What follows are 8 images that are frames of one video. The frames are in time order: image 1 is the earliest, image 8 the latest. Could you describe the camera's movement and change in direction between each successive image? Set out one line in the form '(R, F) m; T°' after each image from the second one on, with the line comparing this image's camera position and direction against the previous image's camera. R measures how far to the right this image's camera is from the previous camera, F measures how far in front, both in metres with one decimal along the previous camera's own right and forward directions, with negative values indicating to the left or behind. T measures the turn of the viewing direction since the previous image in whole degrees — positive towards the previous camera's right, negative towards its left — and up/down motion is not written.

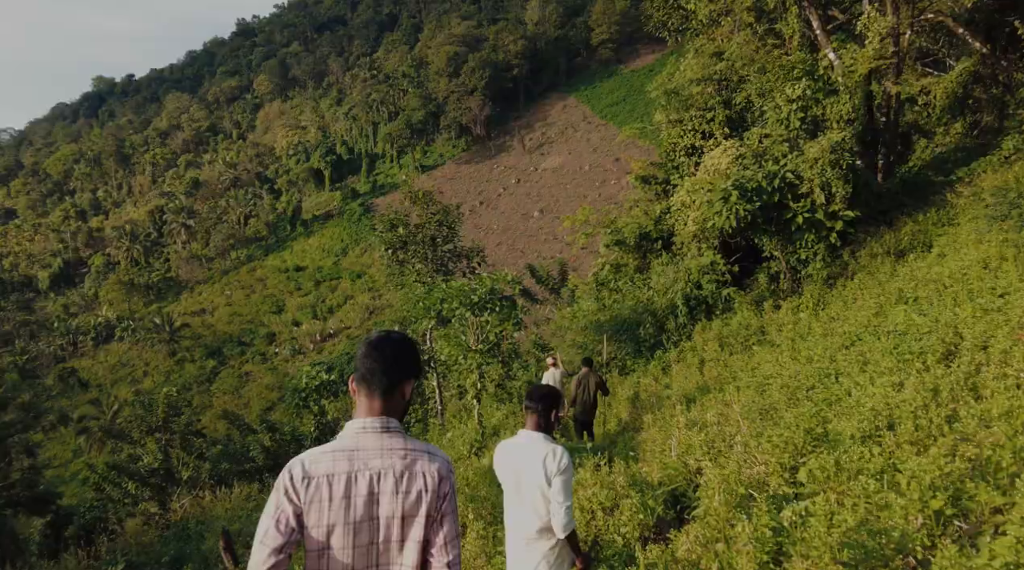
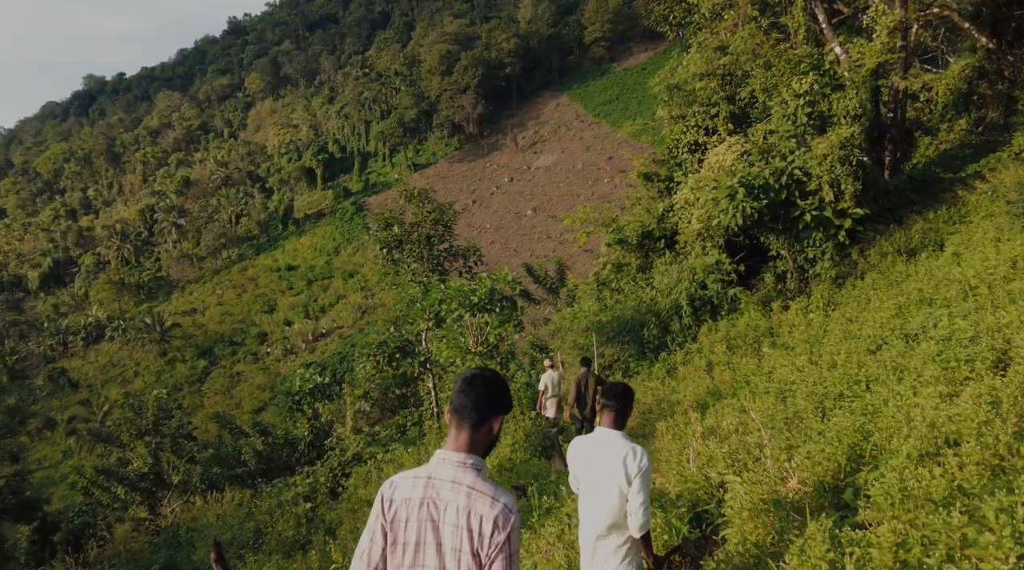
(-0.1, +0.4) m; 0°
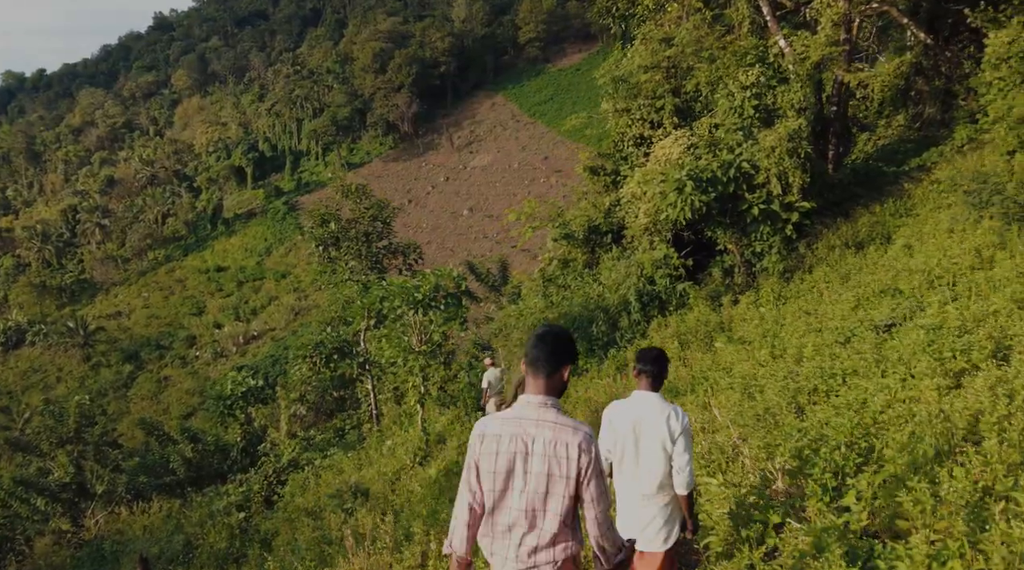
(-0.1, +0.5) m; +4°
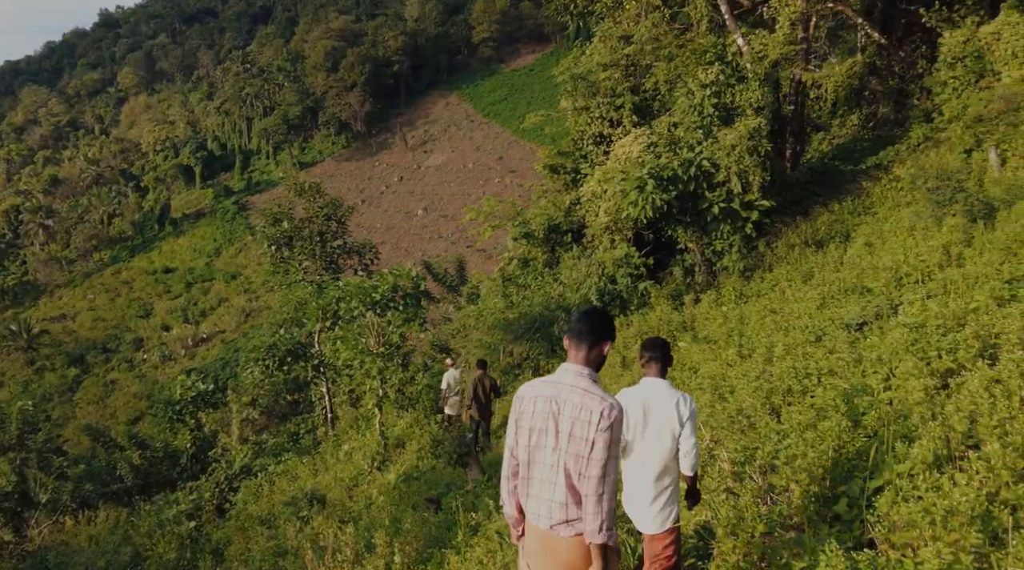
(-0.1, +0.2) m; +3°
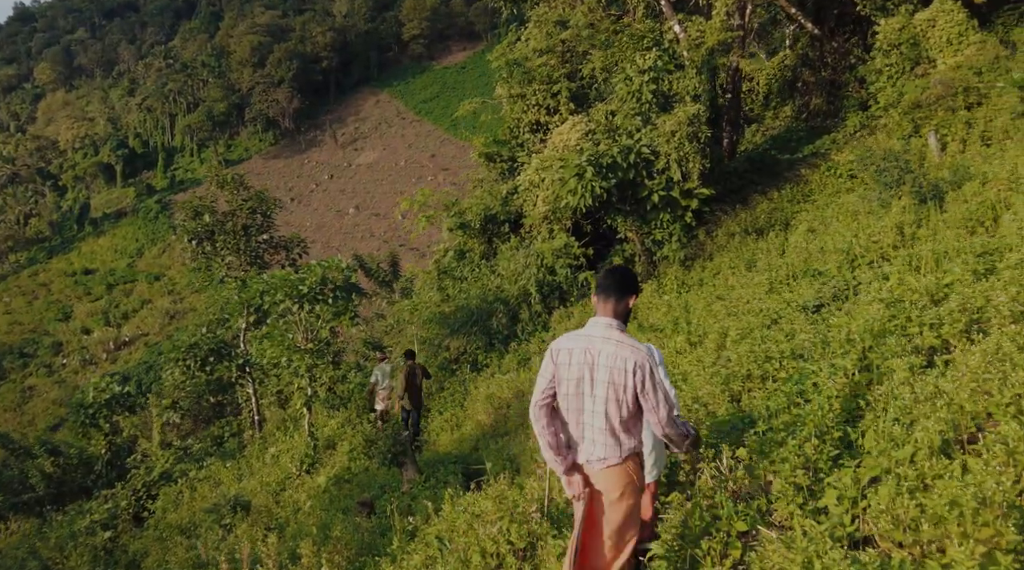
(0.0, +0.5) m; +4°
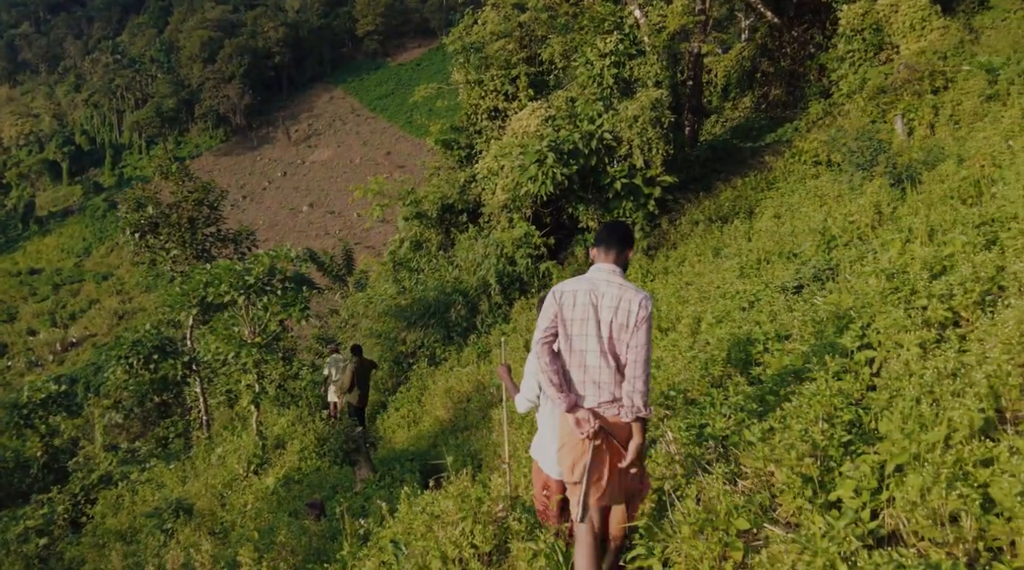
(0.0, +0.5) m; +2°
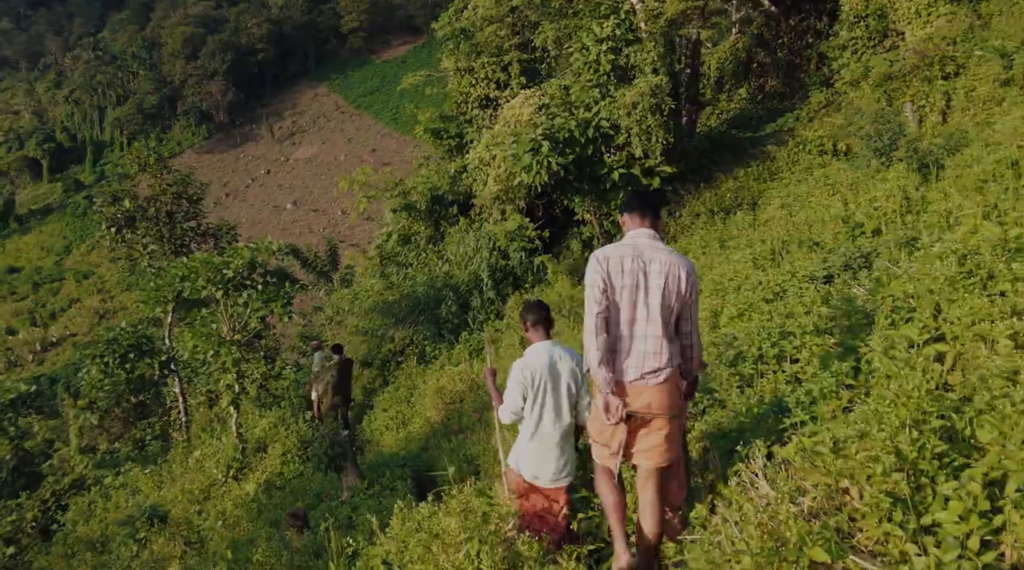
(-0.1, +0.5) m; +1°
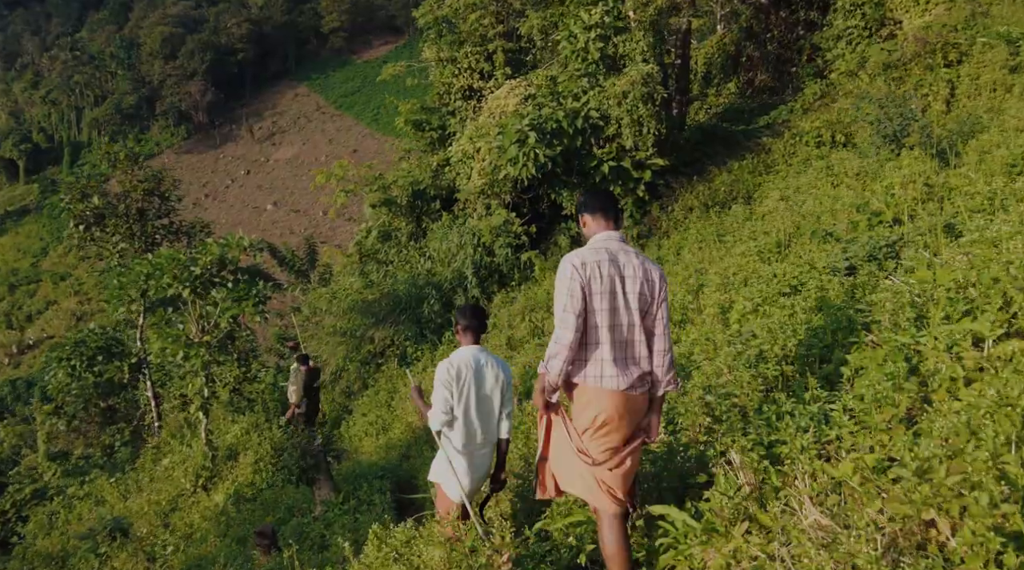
(0.0, +0.5) m; +1°
